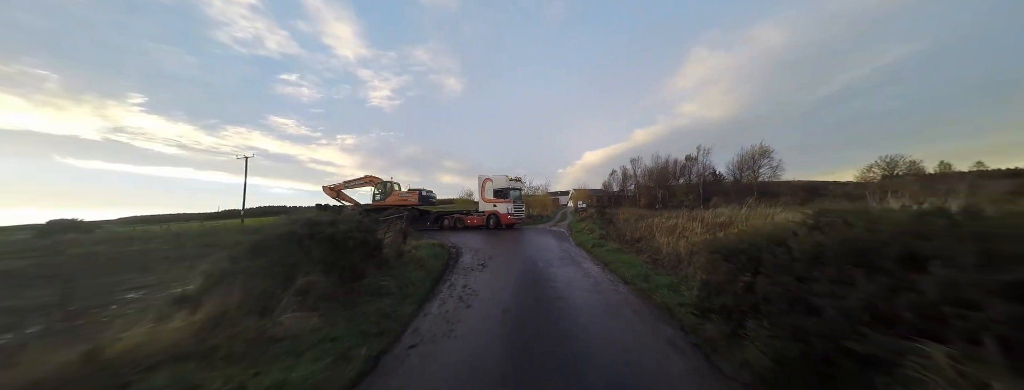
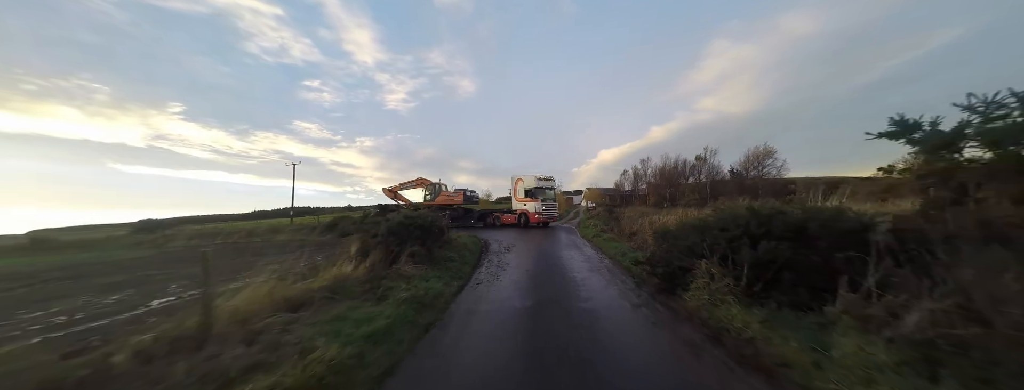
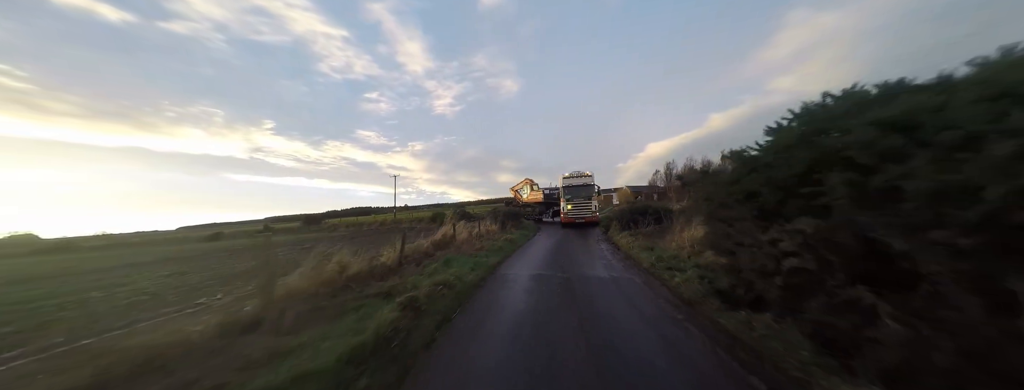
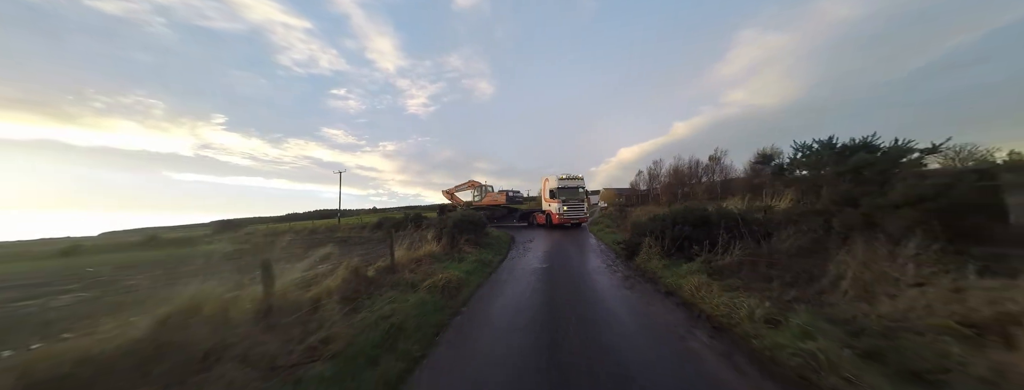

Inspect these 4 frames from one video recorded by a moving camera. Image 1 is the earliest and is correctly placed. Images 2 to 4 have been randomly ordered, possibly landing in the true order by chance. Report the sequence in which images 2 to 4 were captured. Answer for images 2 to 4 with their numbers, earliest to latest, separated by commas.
2, 4, 3
